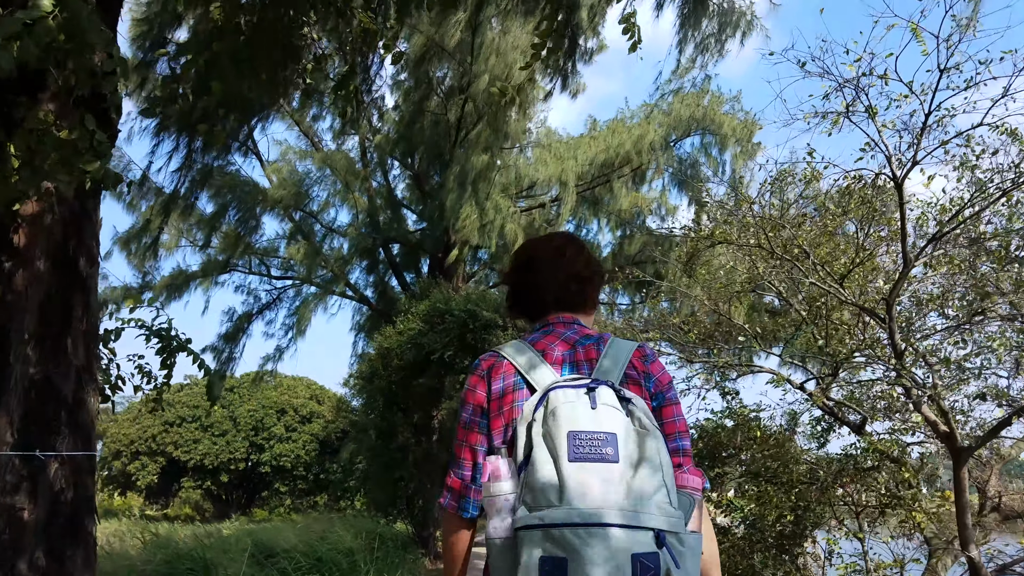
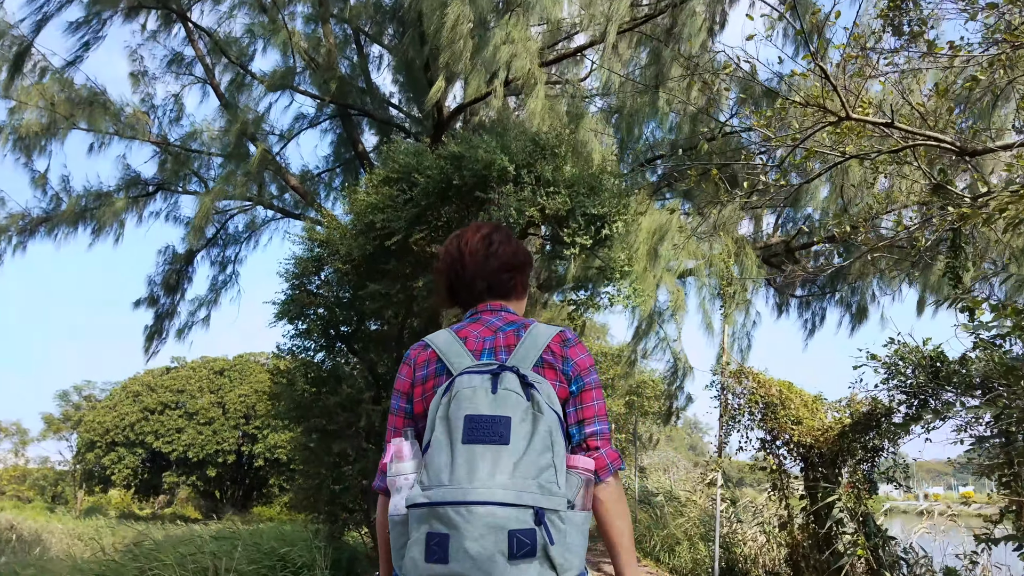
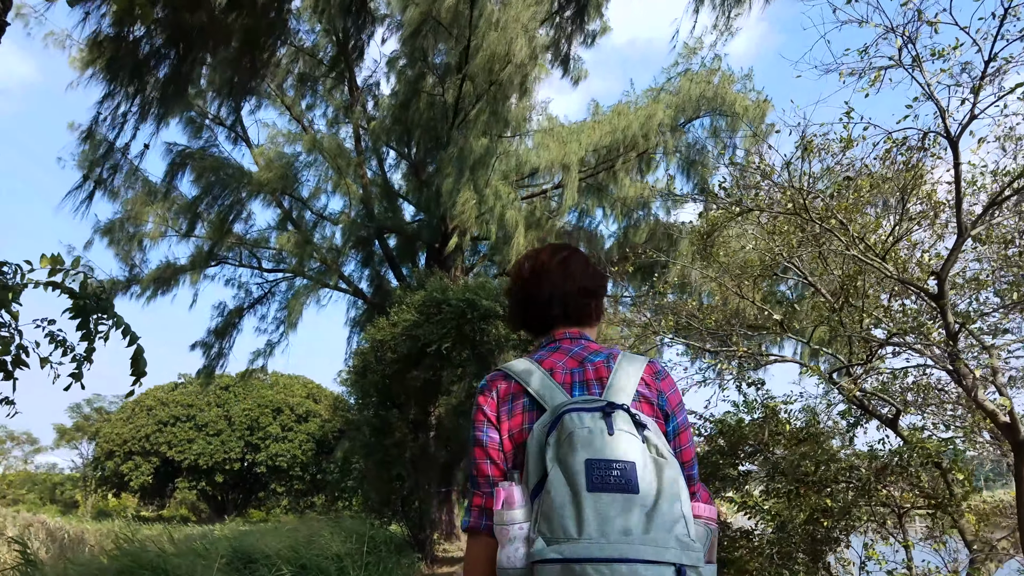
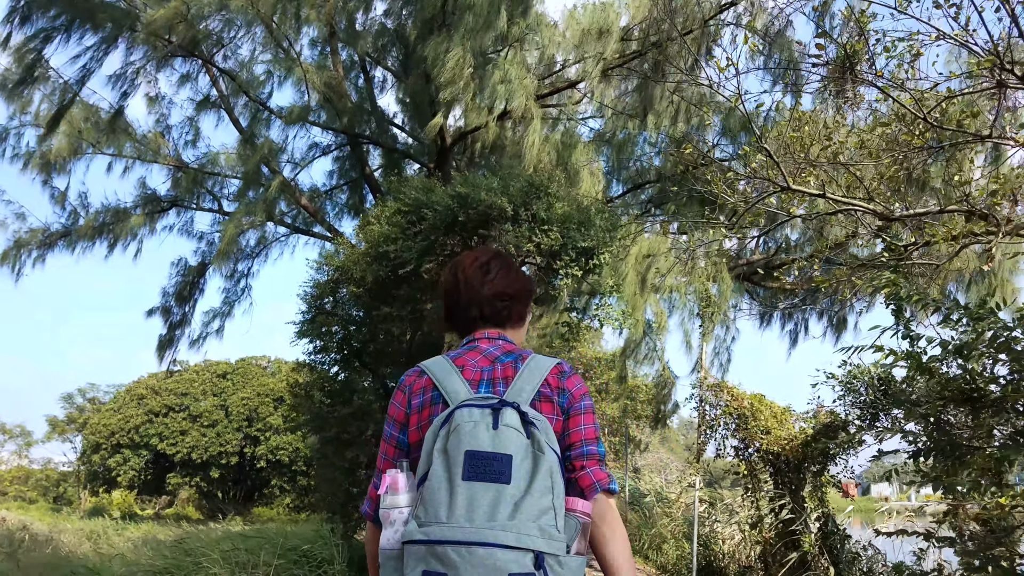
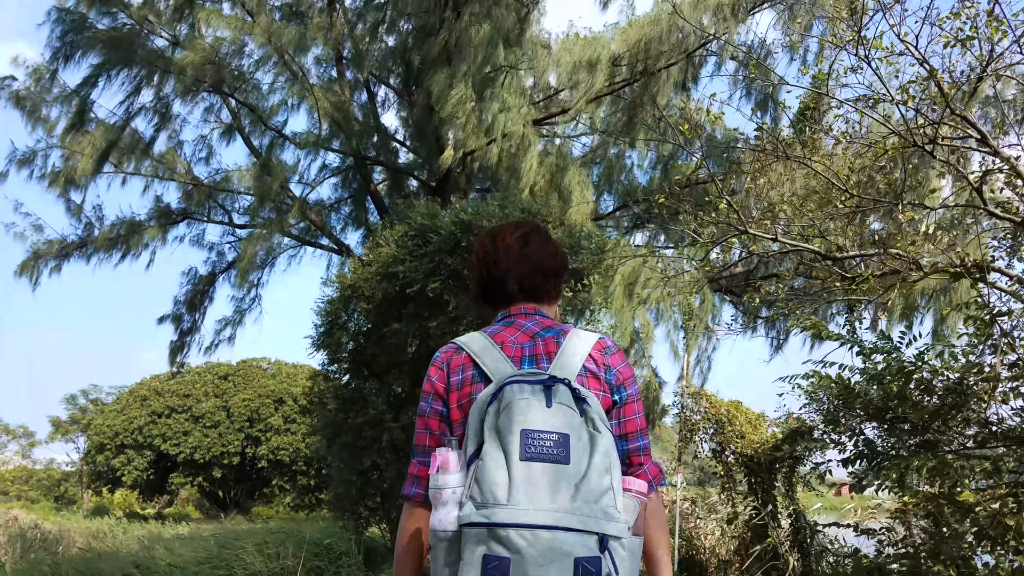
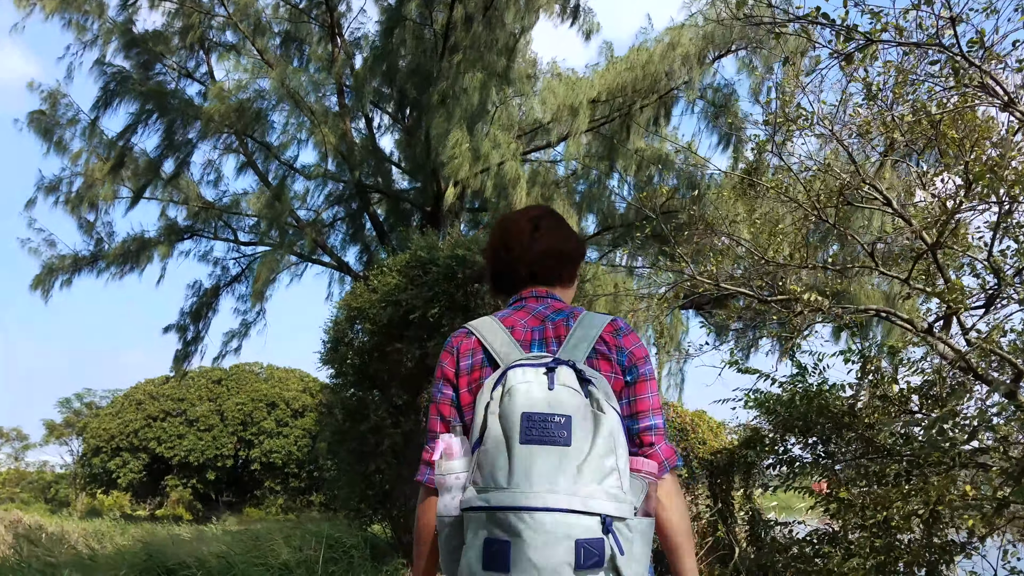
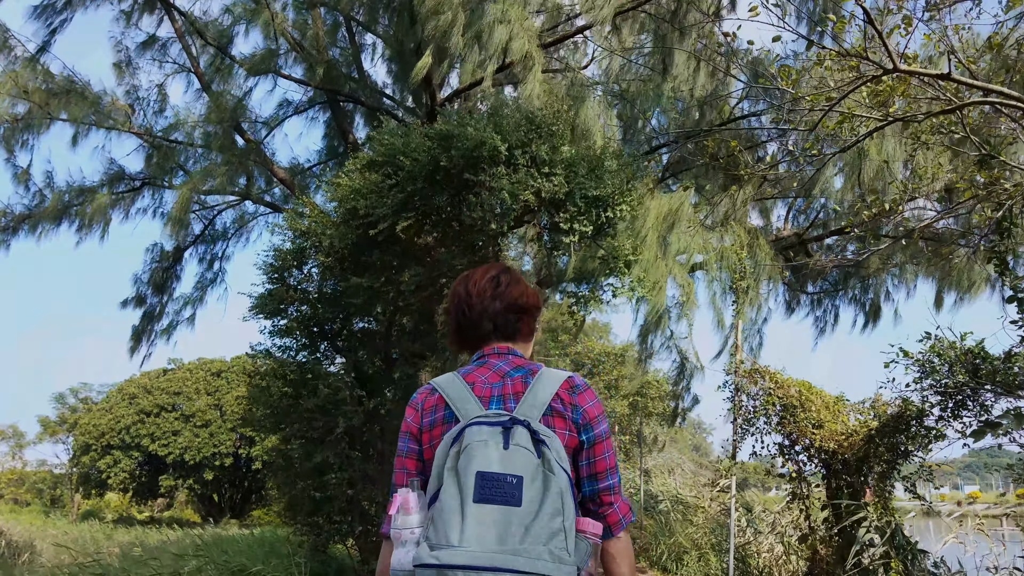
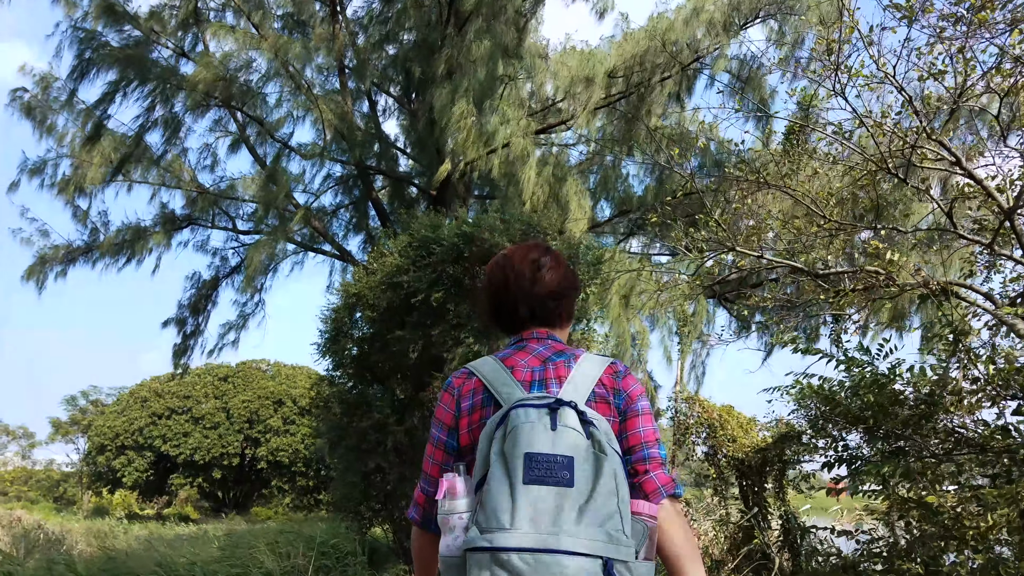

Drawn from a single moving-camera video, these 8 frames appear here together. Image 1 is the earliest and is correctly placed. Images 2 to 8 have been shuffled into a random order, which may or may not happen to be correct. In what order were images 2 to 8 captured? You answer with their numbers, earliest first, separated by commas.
3, 6, 8, 5, 4, 2, 7
